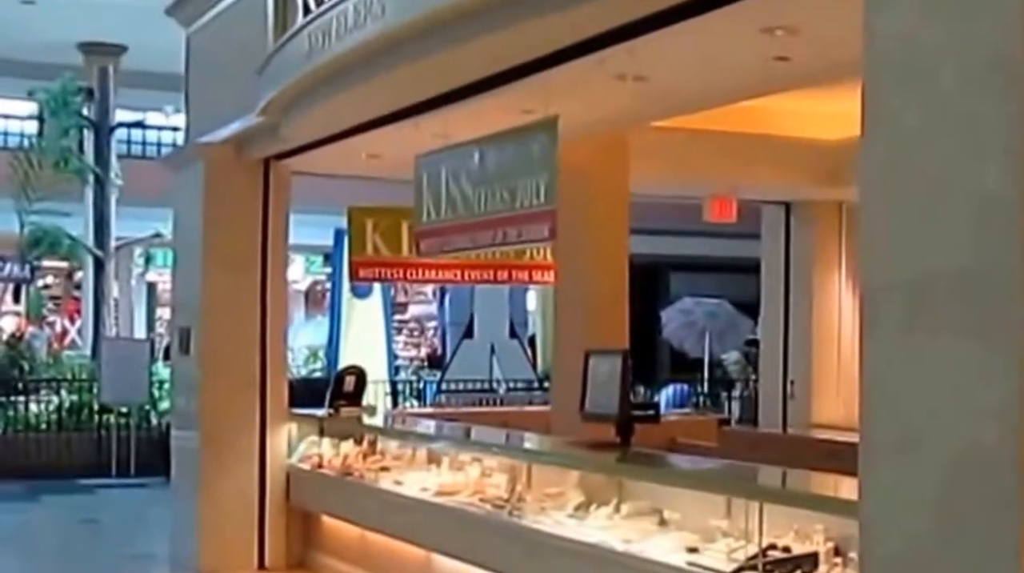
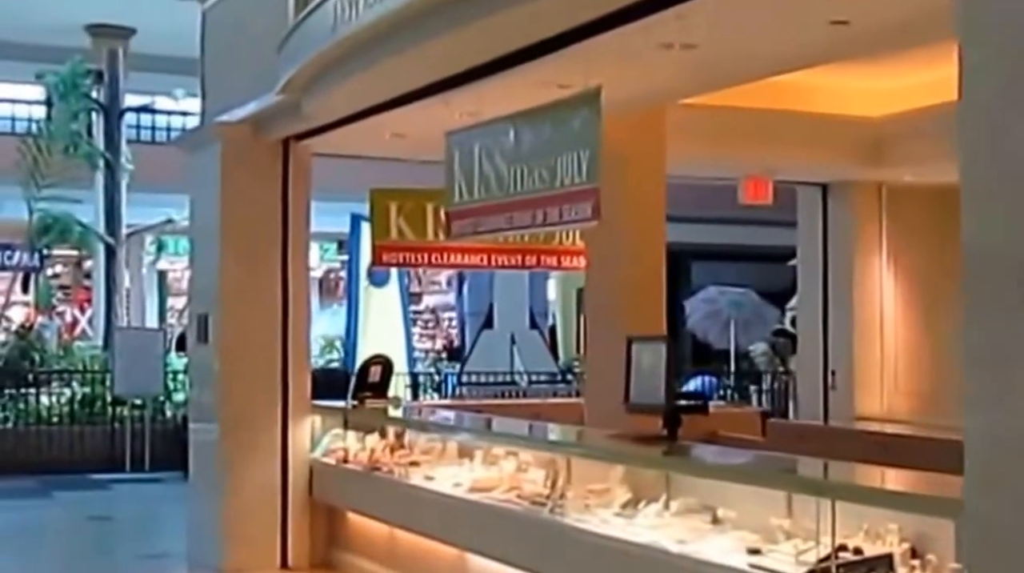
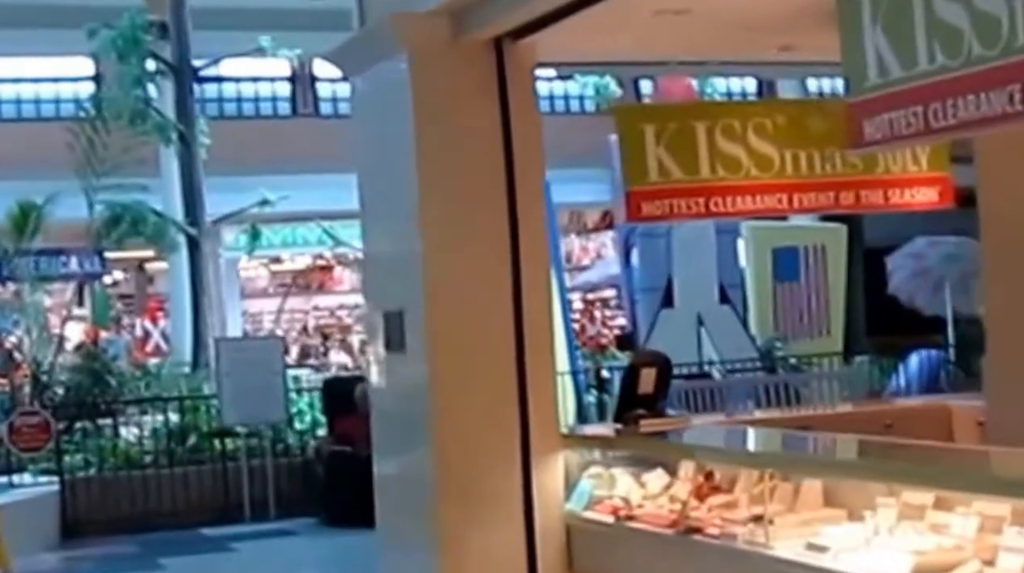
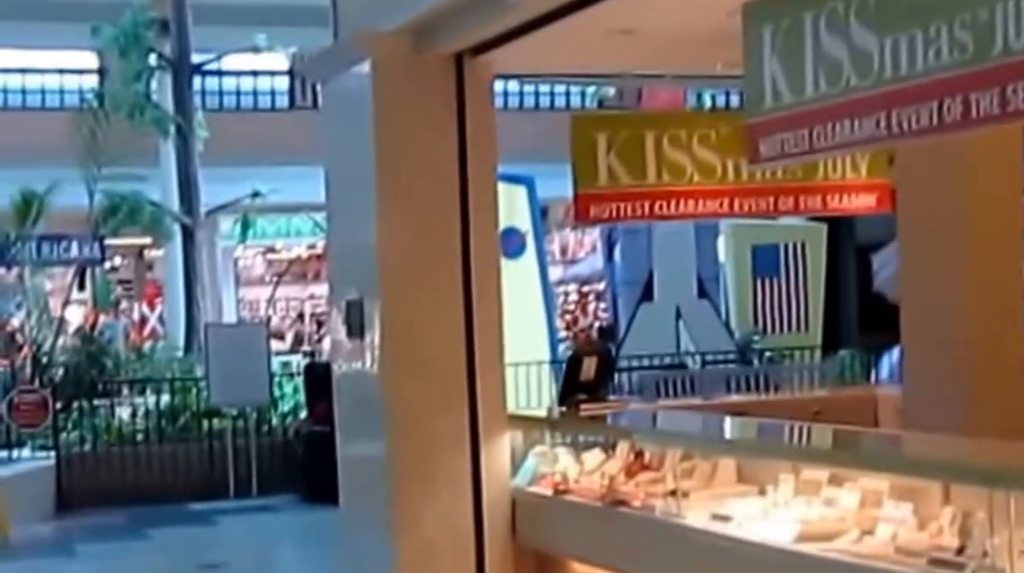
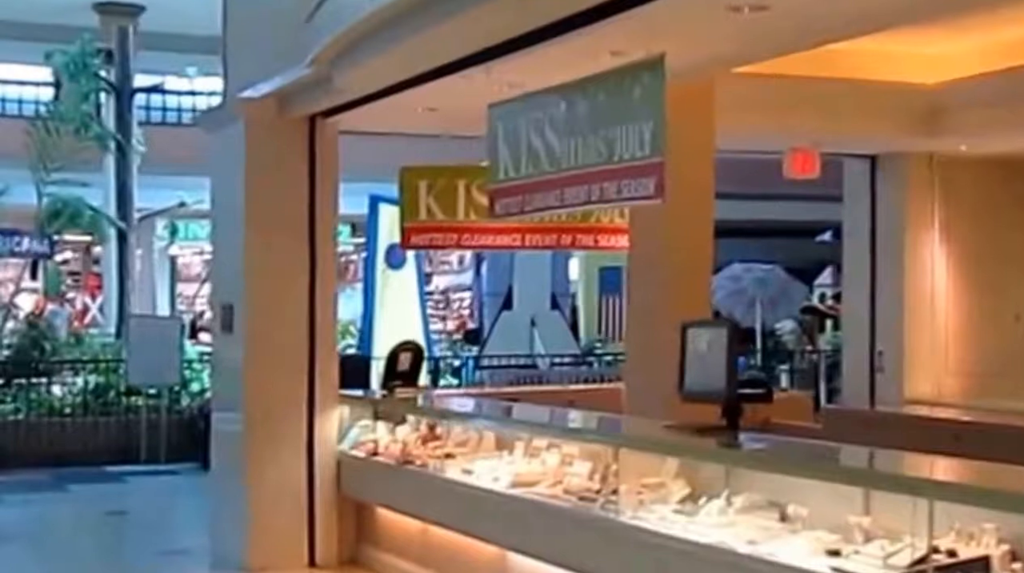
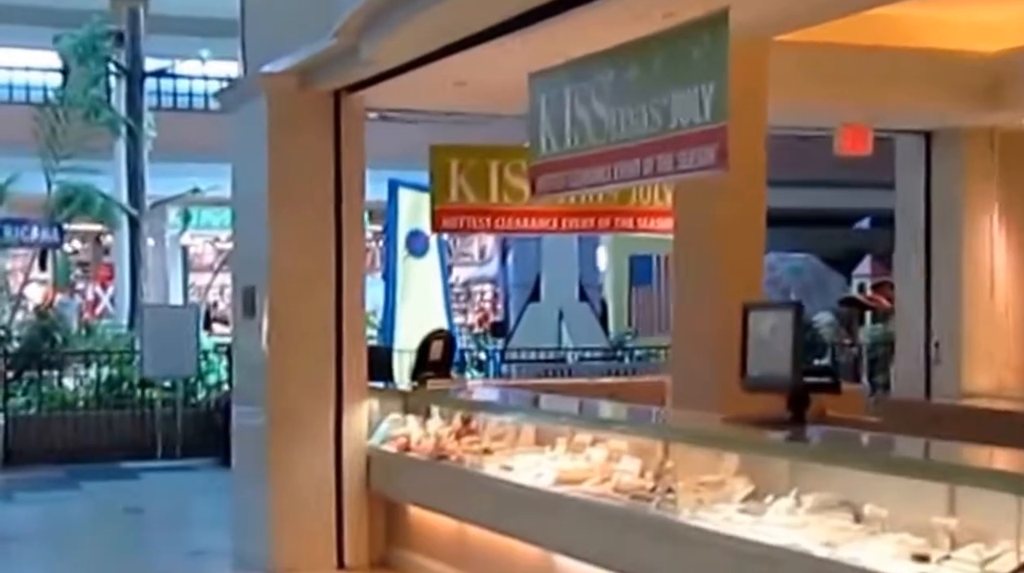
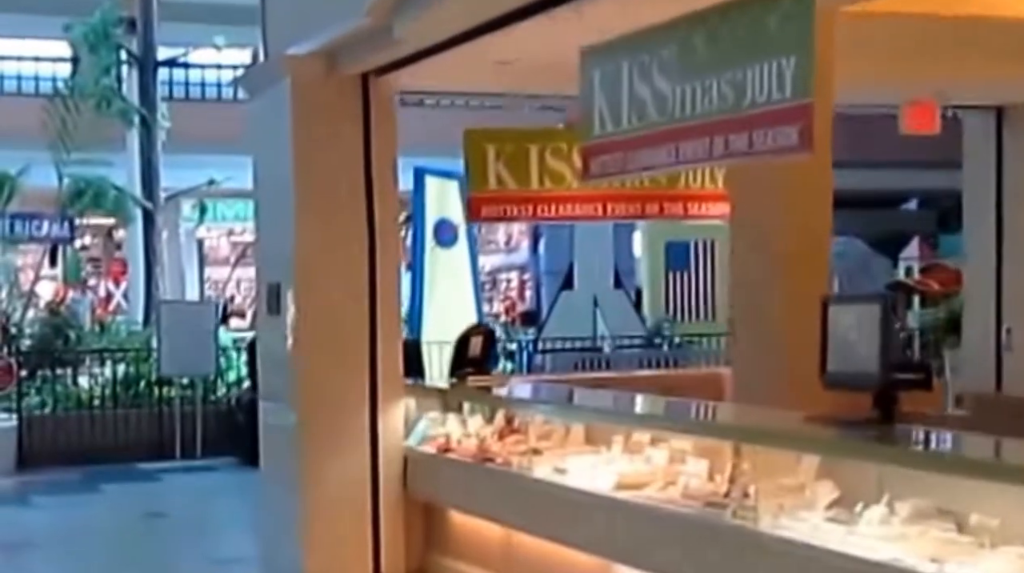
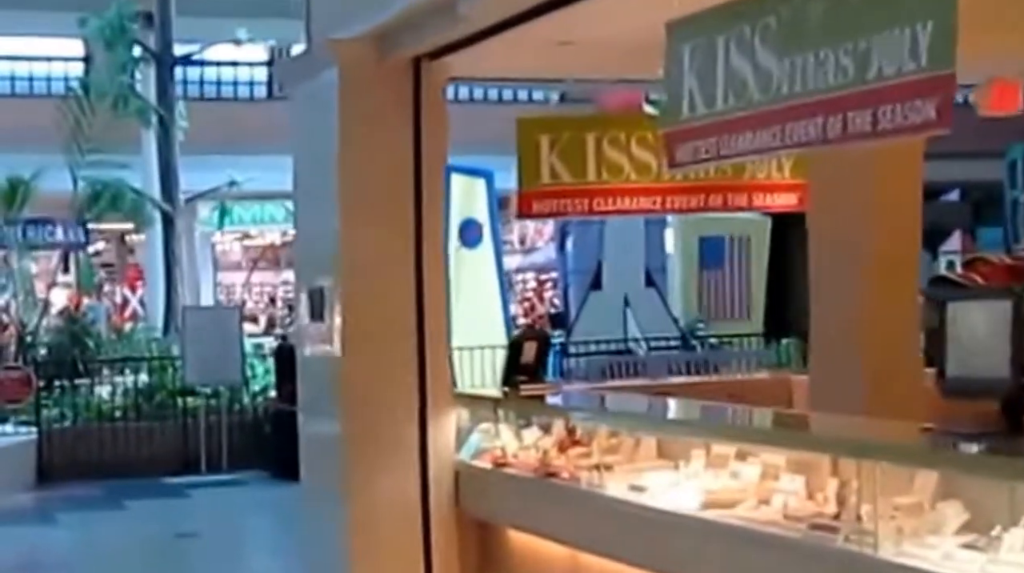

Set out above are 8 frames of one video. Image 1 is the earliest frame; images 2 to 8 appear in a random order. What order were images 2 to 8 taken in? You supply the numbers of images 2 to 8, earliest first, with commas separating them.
2, 5, 6, 7, 8, 4, 3
